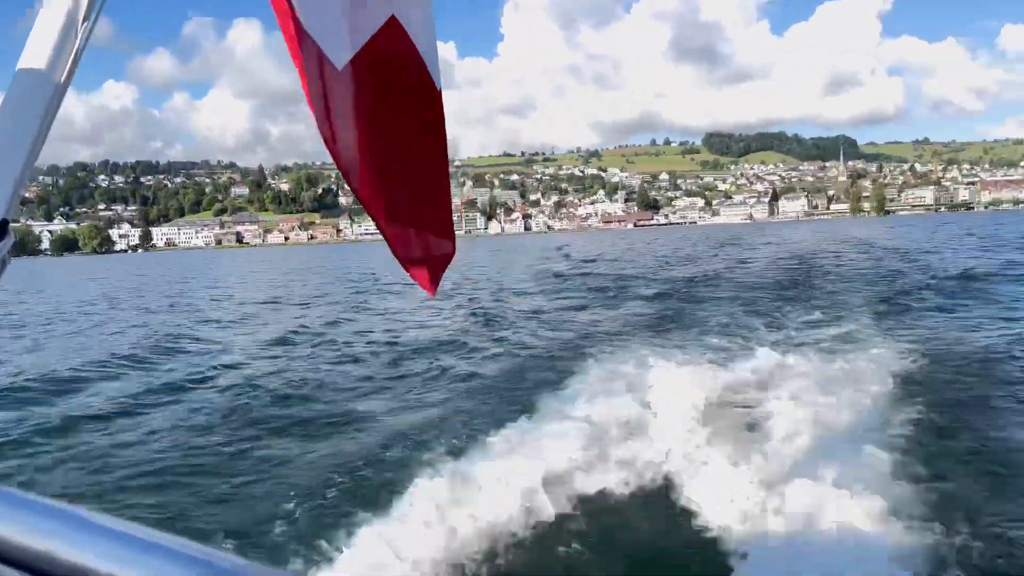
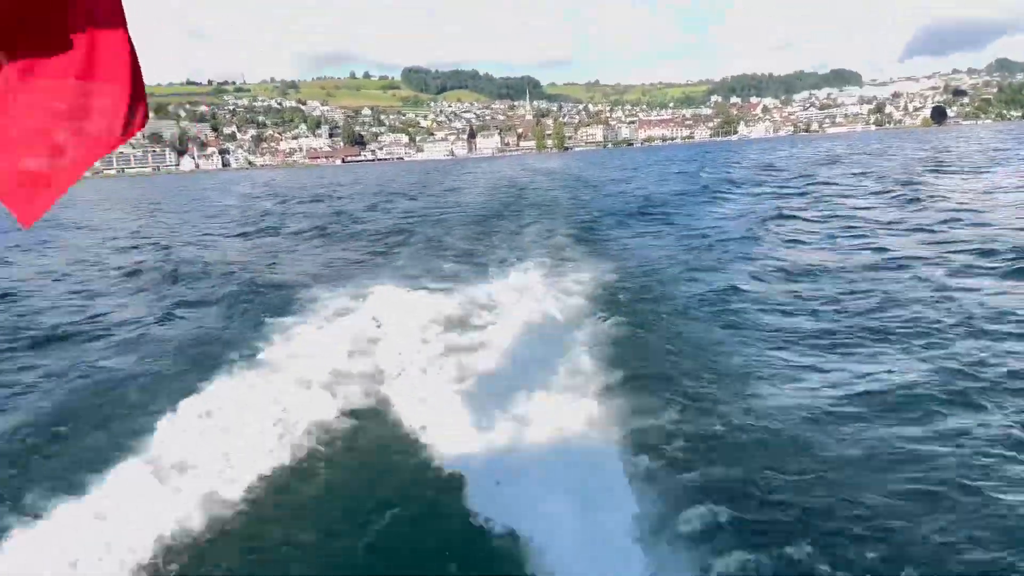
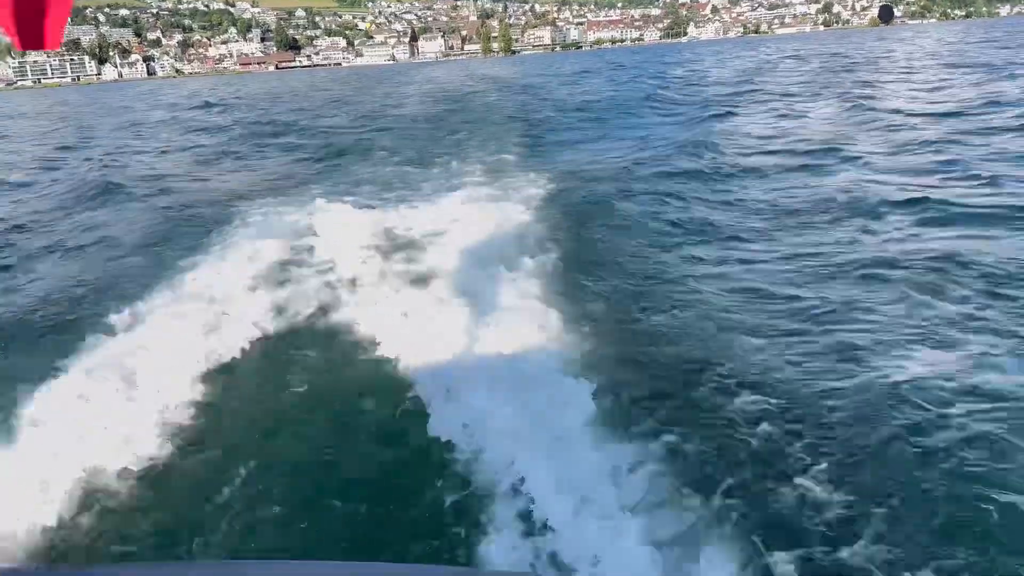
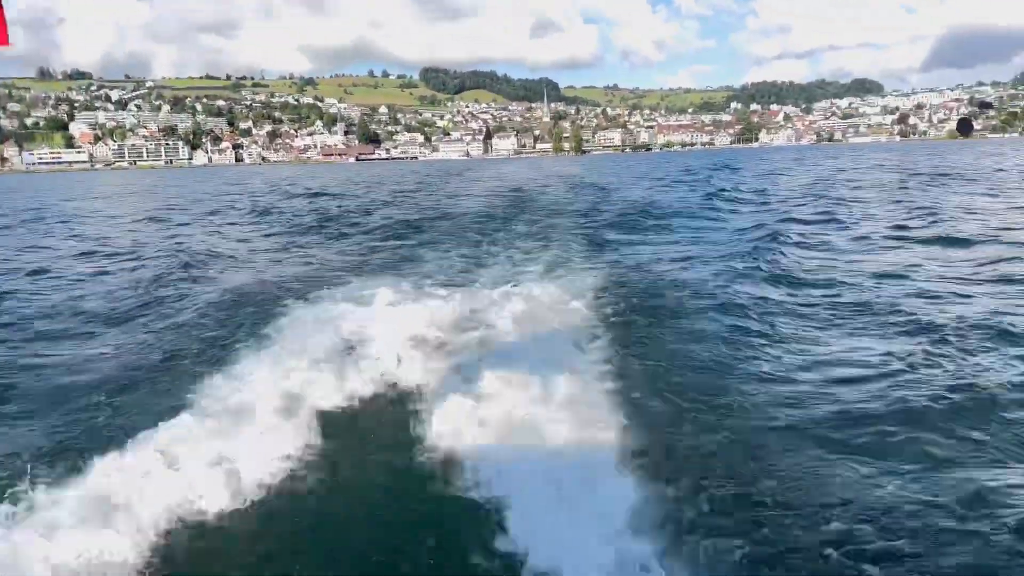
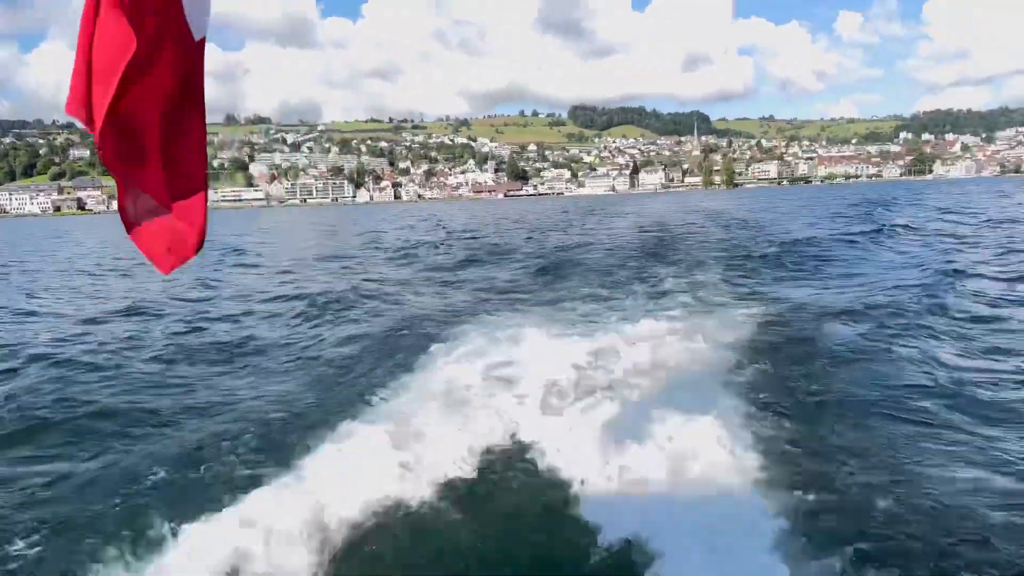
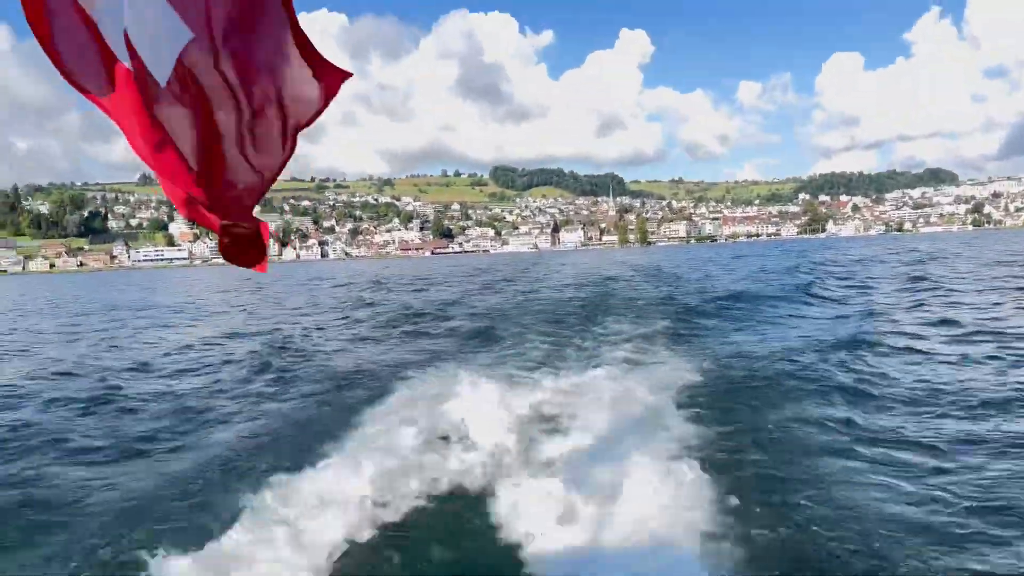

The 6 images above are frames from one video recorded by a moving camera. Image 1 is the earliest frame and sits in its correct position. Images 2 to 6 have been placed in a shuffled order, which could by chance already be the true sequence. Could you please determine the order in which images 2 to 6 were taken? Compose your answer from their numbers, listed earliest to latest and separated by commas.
5, 4, 3, 2, 6
